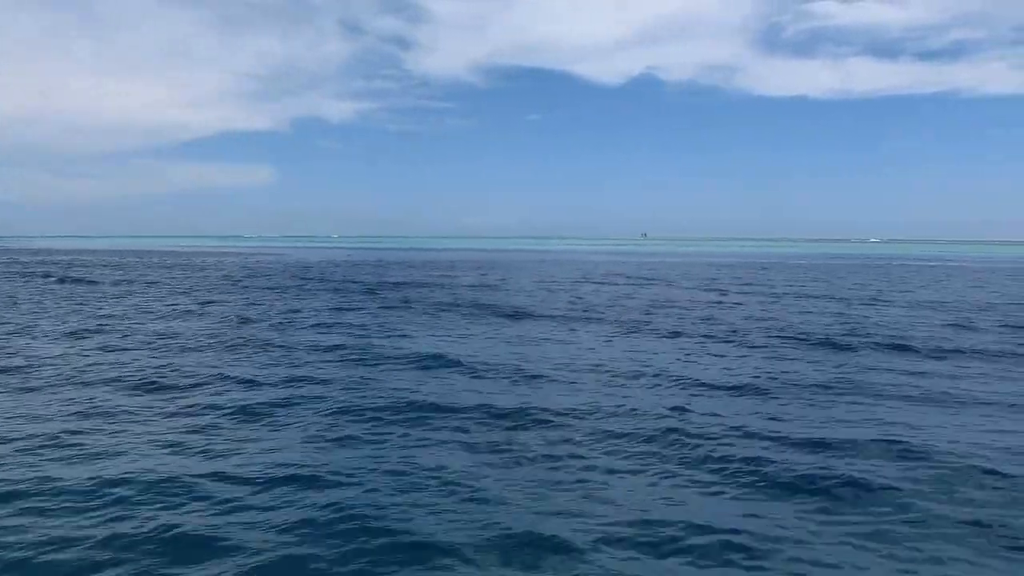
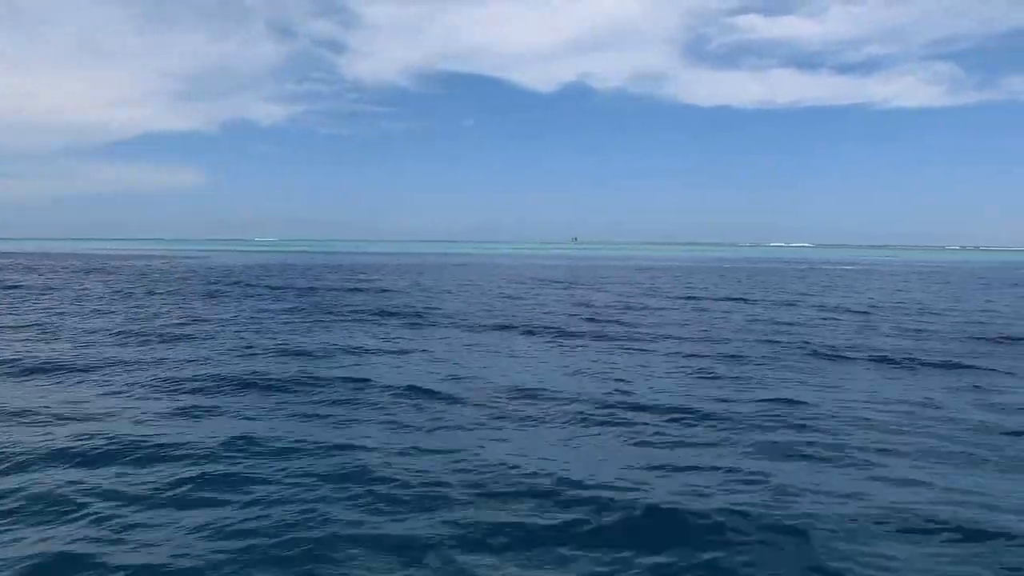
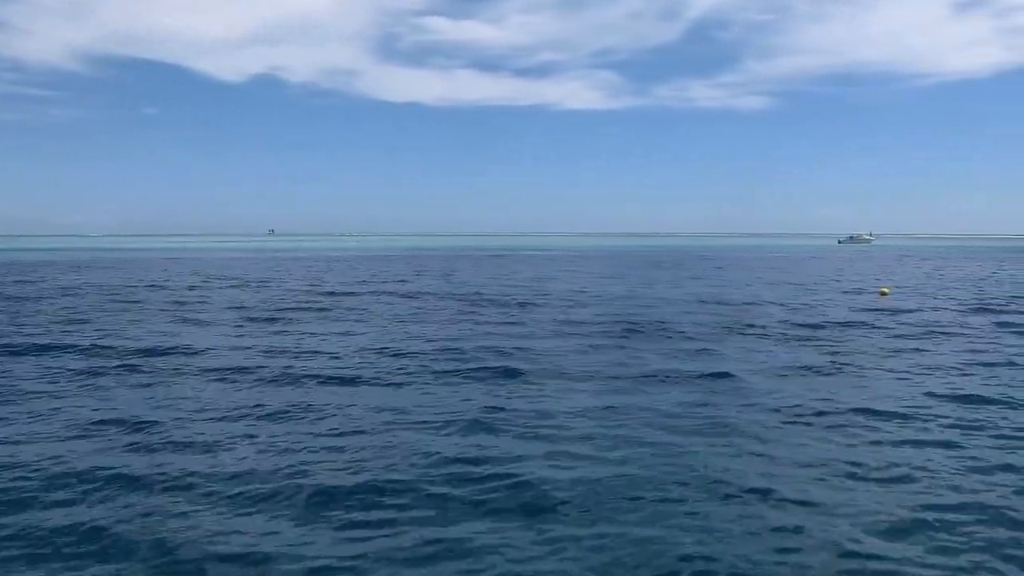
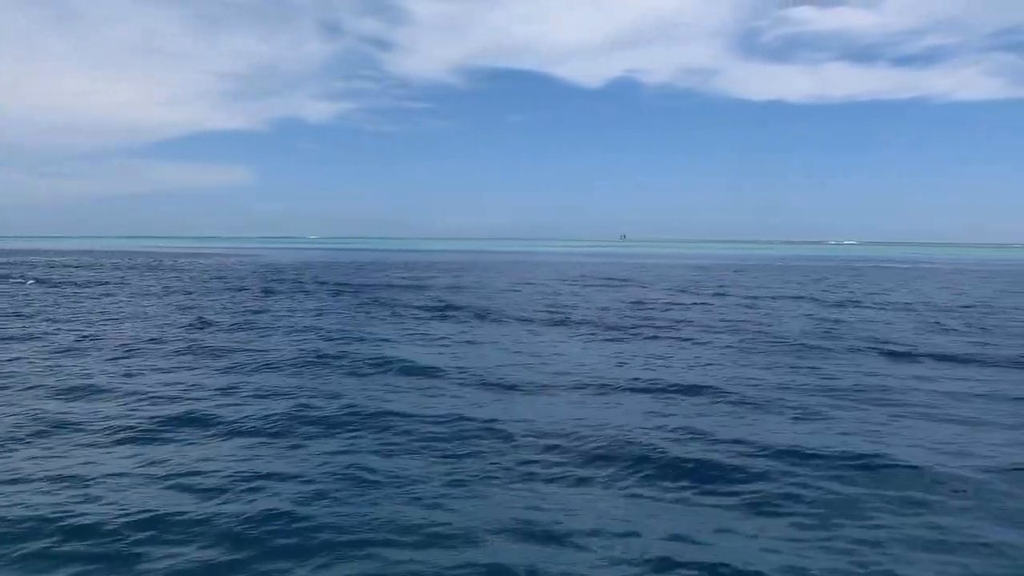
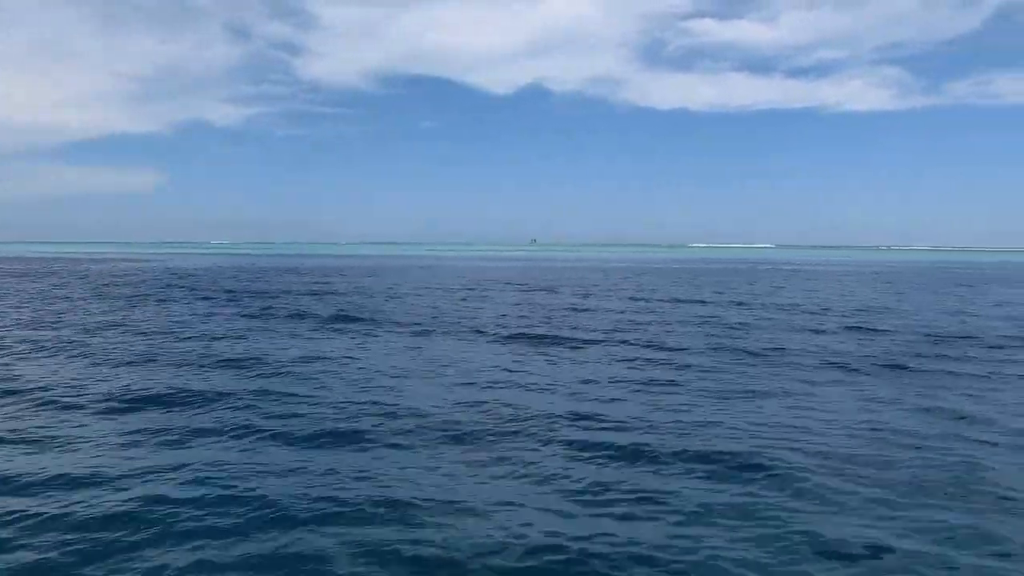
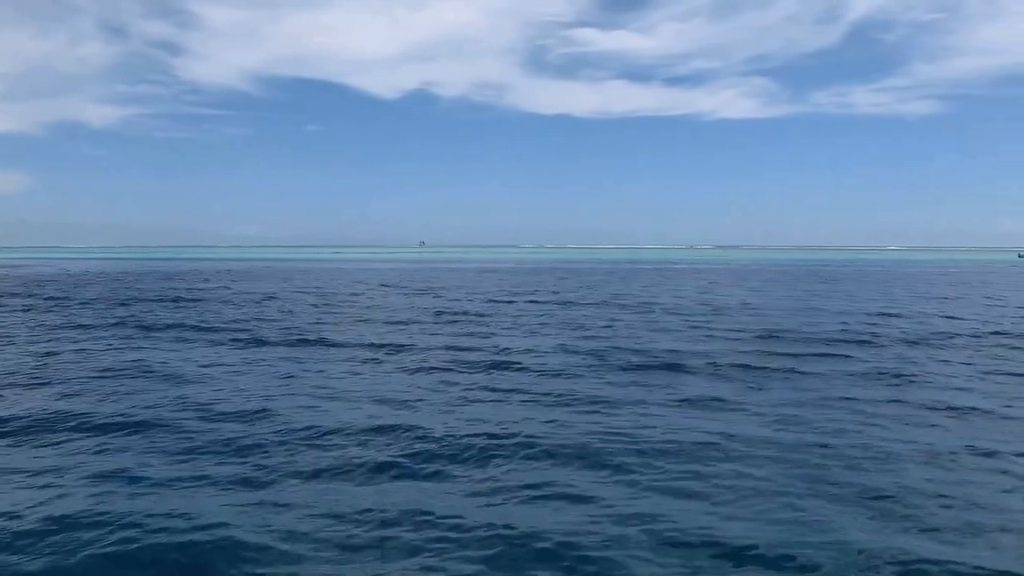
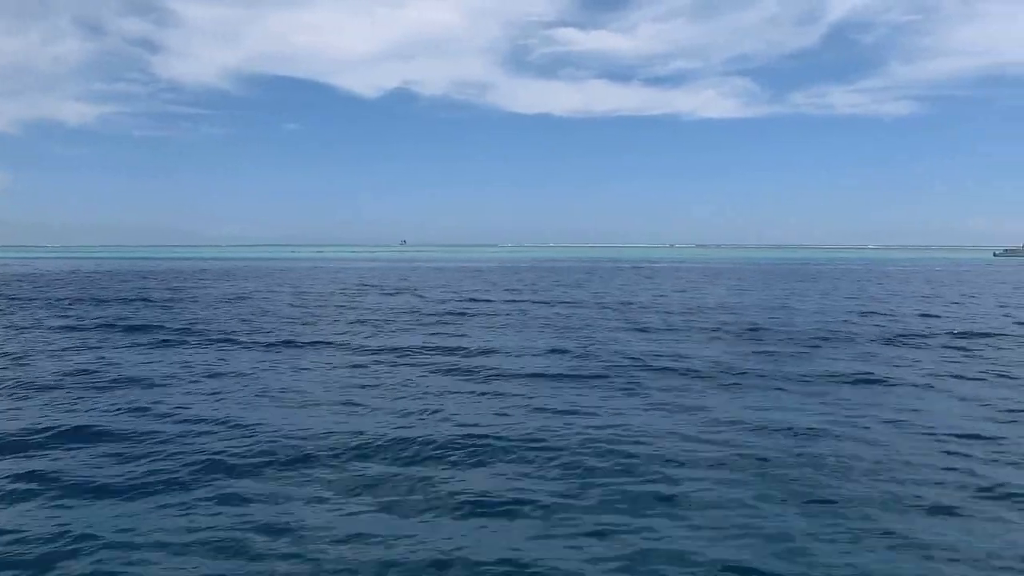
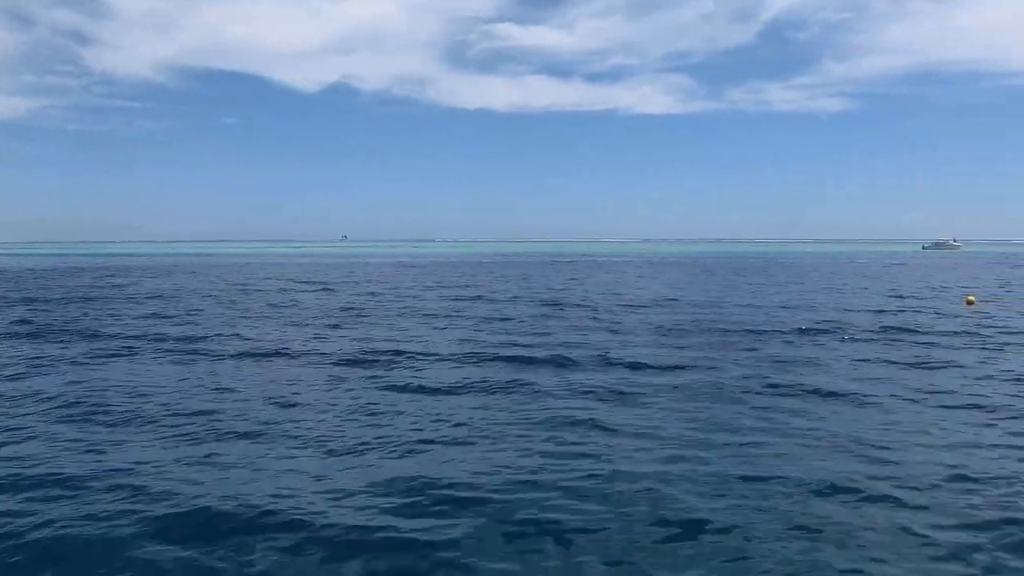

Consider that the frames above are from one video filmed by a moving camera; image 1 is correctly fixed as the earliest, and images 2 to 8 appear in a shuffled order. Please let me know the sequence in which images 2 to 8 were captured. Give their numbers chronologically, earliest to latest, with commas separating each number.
4, 2, 5, 6, 7, 8, 3
